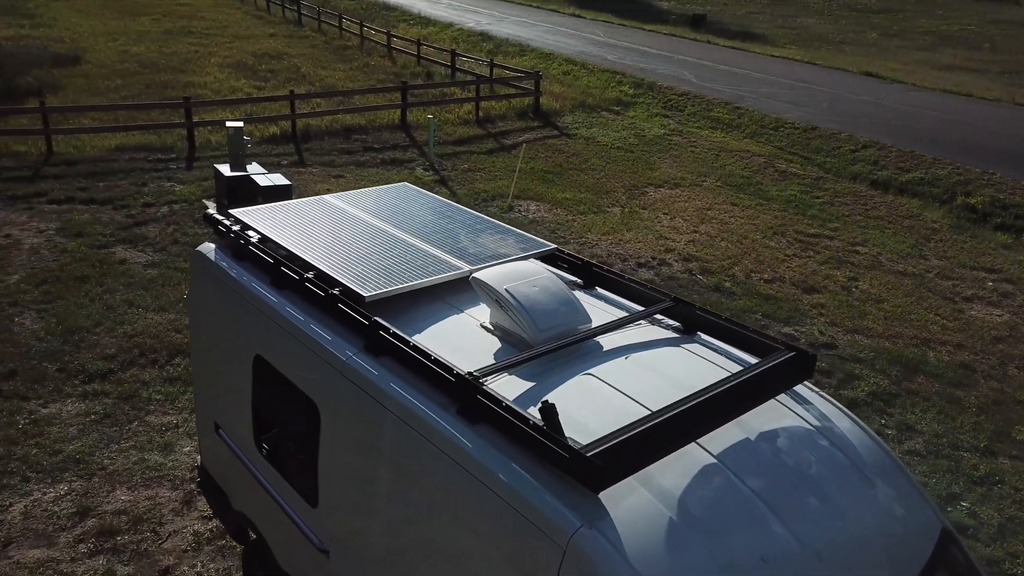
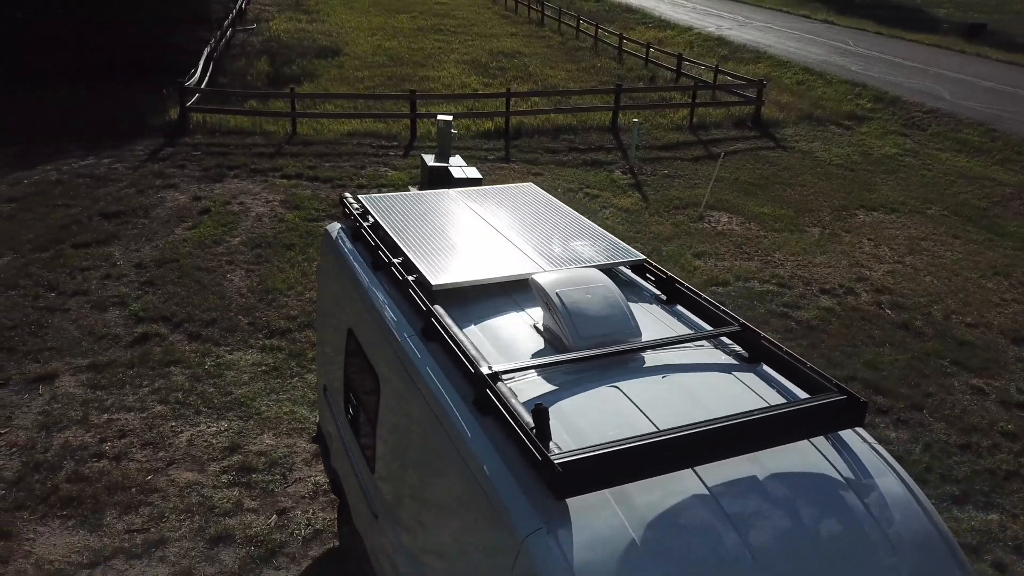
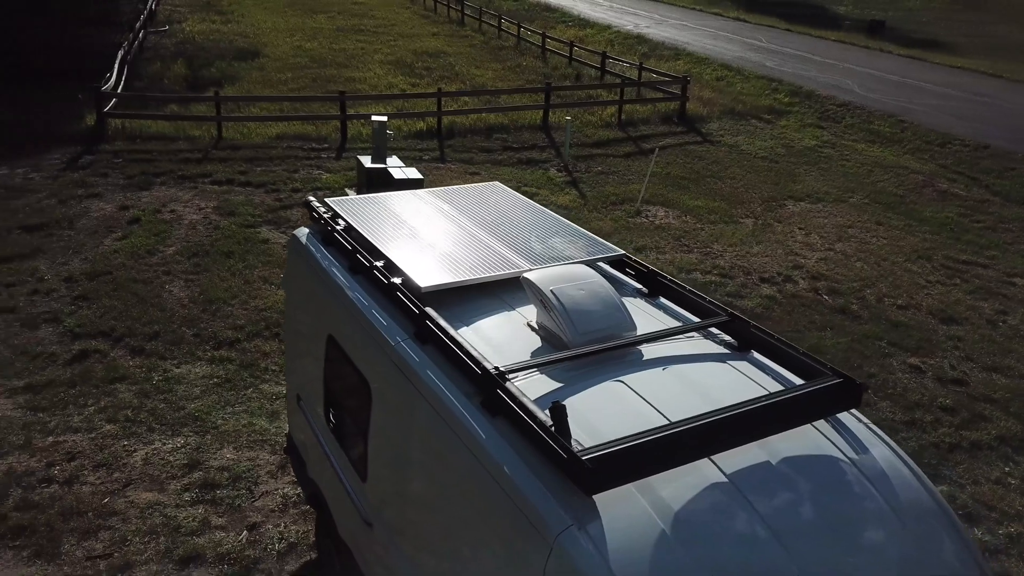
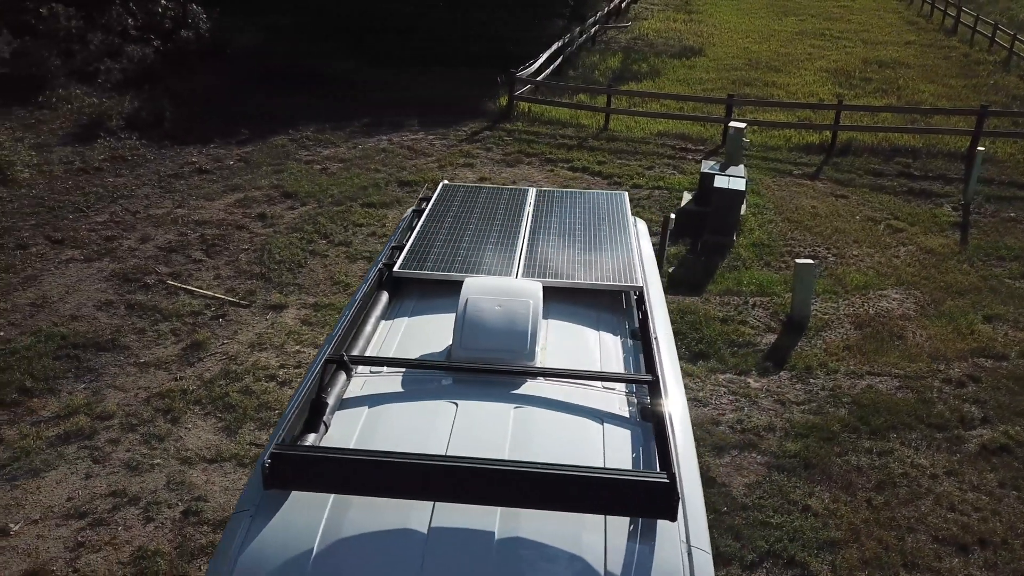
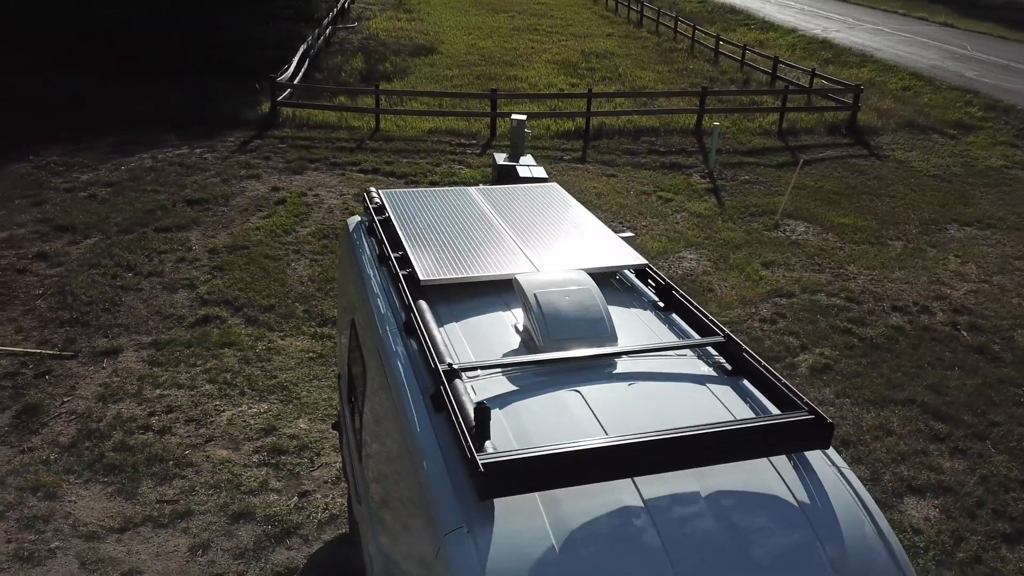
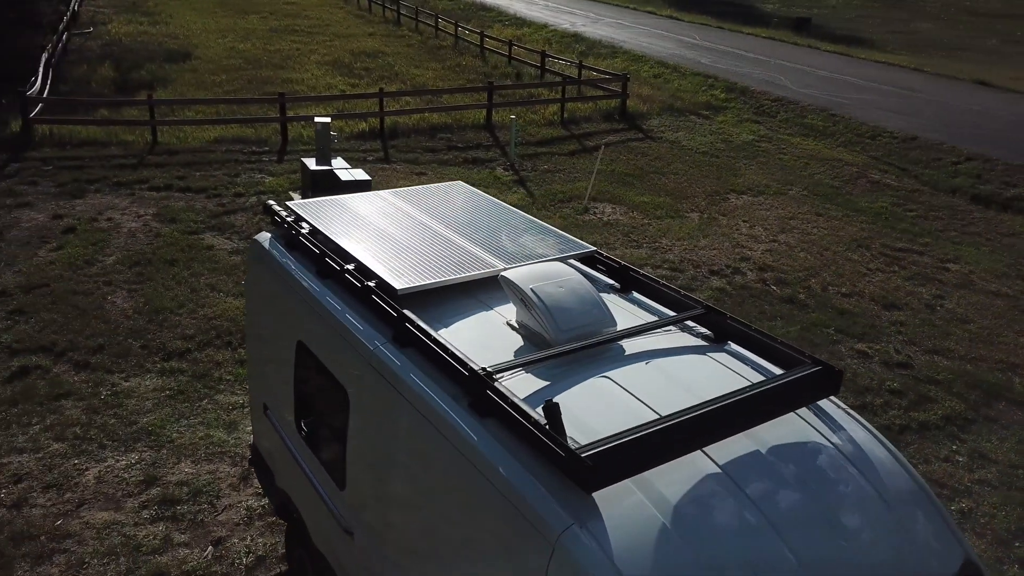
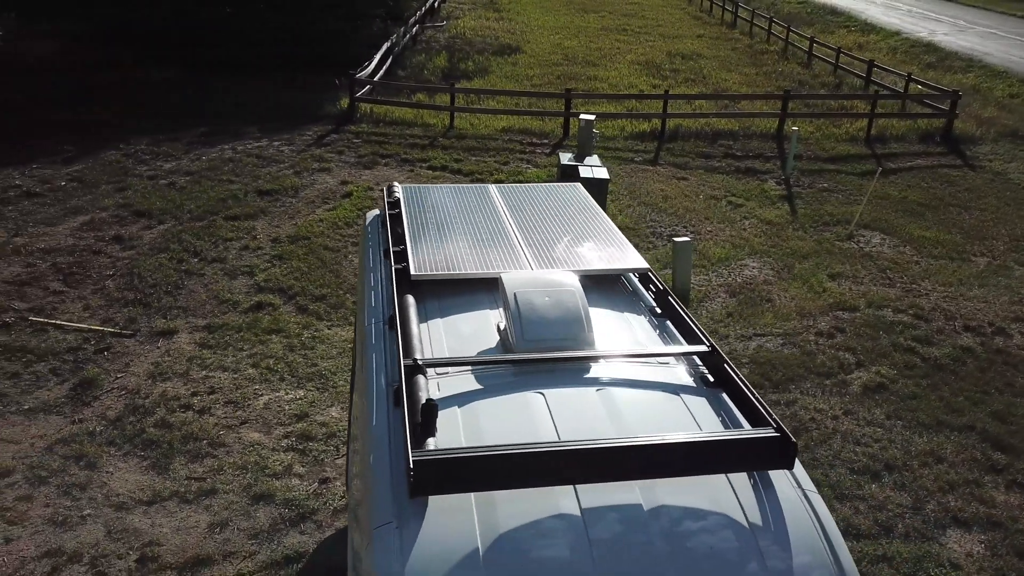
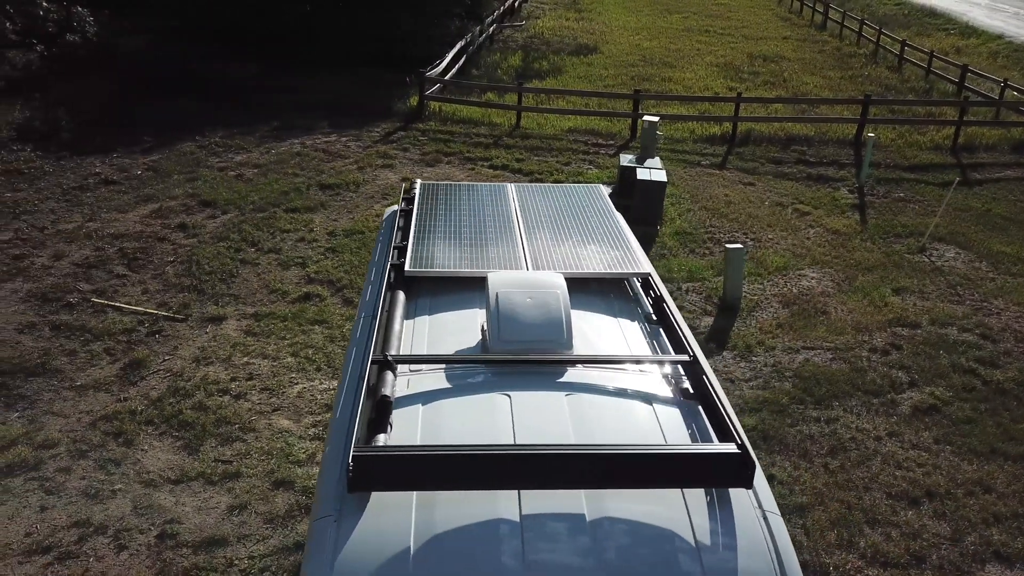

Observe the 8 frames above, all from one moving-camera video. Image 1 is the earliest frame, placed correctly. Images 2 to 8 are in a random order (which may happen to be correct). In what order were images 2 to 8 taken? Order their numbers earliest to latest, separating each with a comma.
6, 3, 2, 5, 7, 8, 4
